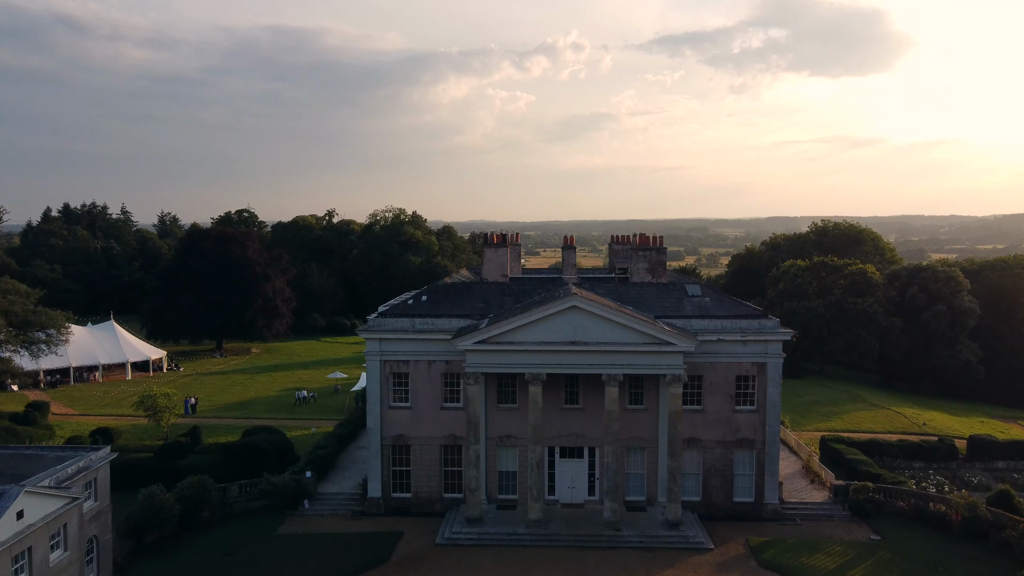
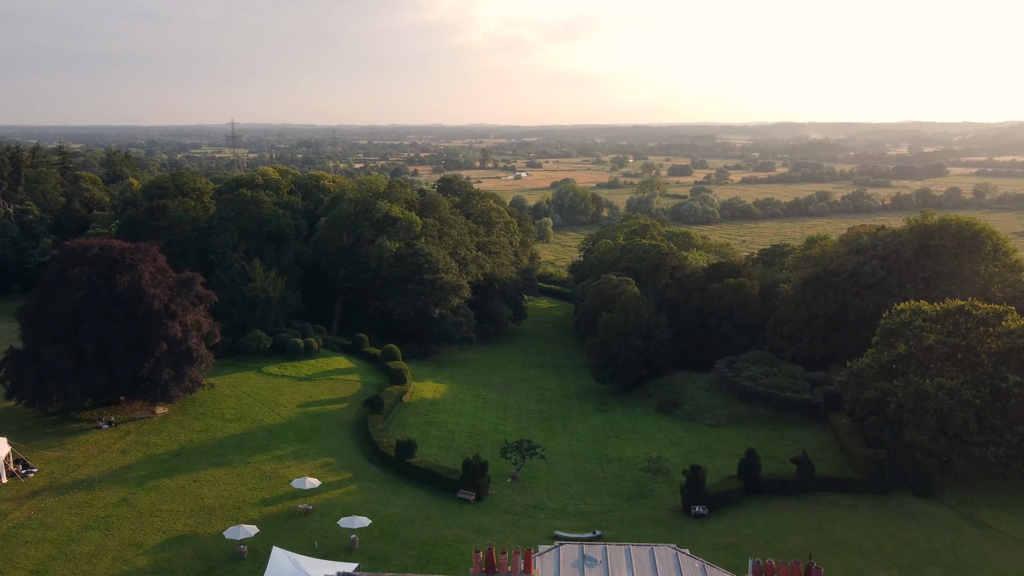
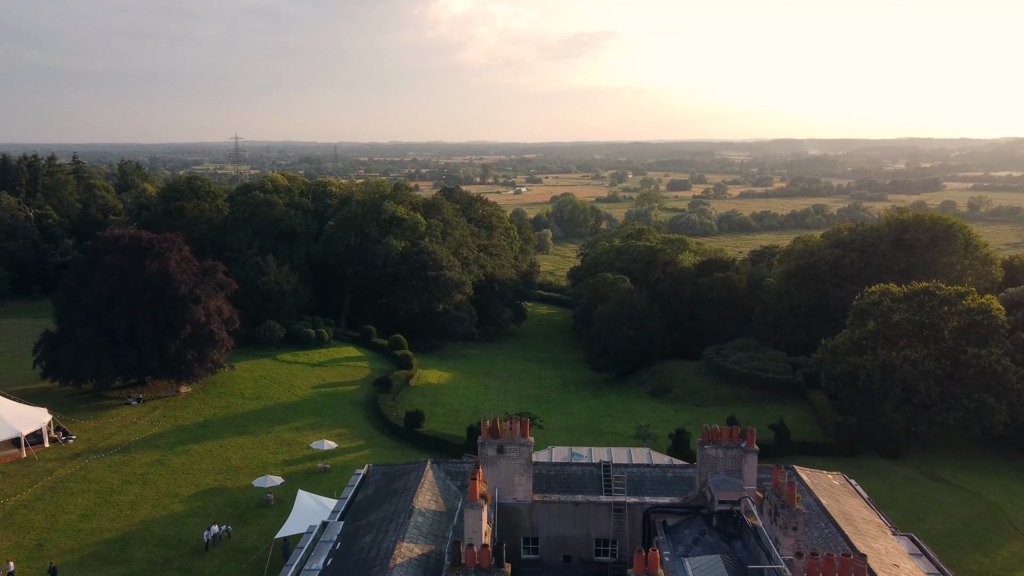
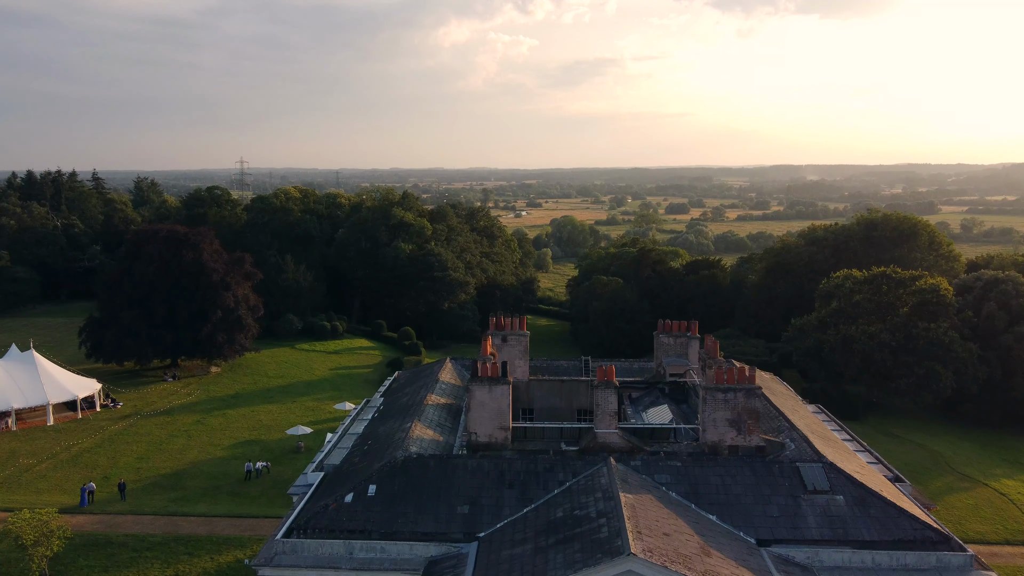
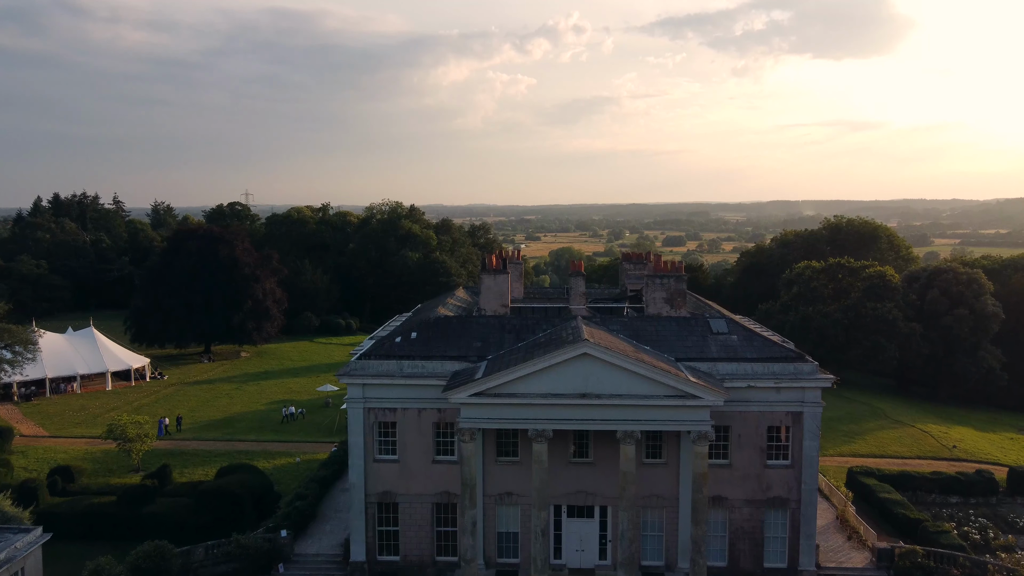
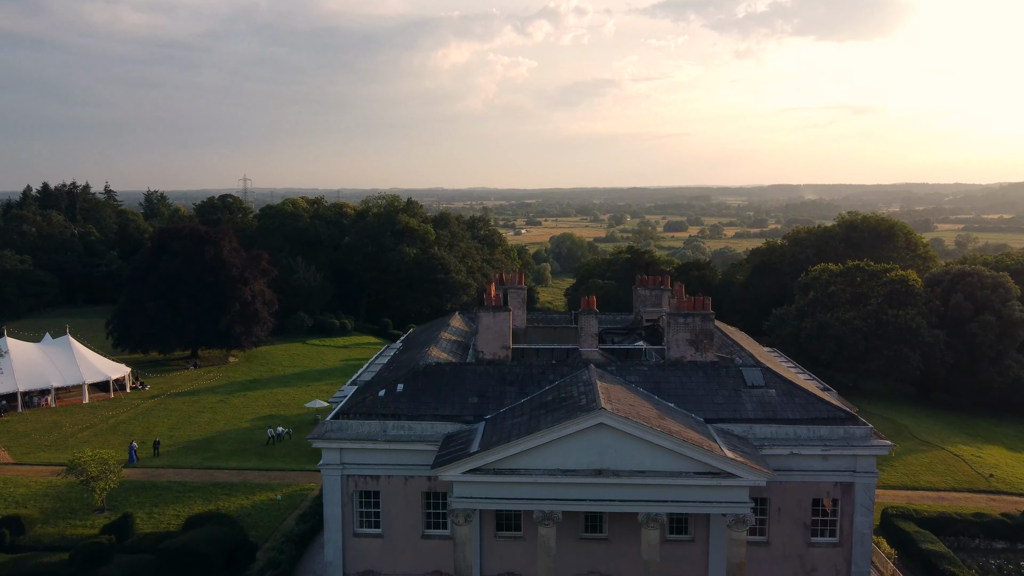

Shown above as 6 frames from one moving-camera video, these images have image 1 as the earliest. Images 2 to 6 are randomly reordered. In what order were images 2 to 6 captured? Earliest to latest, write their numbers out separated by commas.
5, 6, 4, 3, 2
